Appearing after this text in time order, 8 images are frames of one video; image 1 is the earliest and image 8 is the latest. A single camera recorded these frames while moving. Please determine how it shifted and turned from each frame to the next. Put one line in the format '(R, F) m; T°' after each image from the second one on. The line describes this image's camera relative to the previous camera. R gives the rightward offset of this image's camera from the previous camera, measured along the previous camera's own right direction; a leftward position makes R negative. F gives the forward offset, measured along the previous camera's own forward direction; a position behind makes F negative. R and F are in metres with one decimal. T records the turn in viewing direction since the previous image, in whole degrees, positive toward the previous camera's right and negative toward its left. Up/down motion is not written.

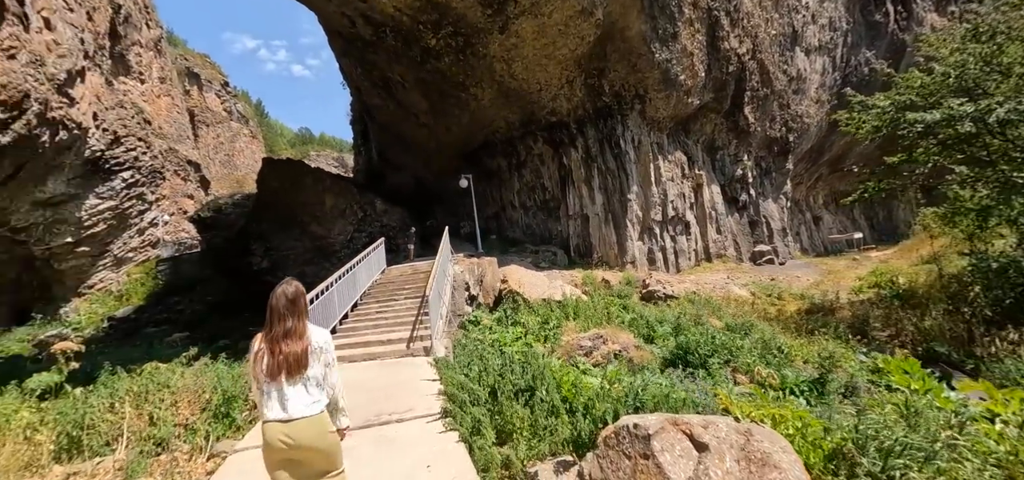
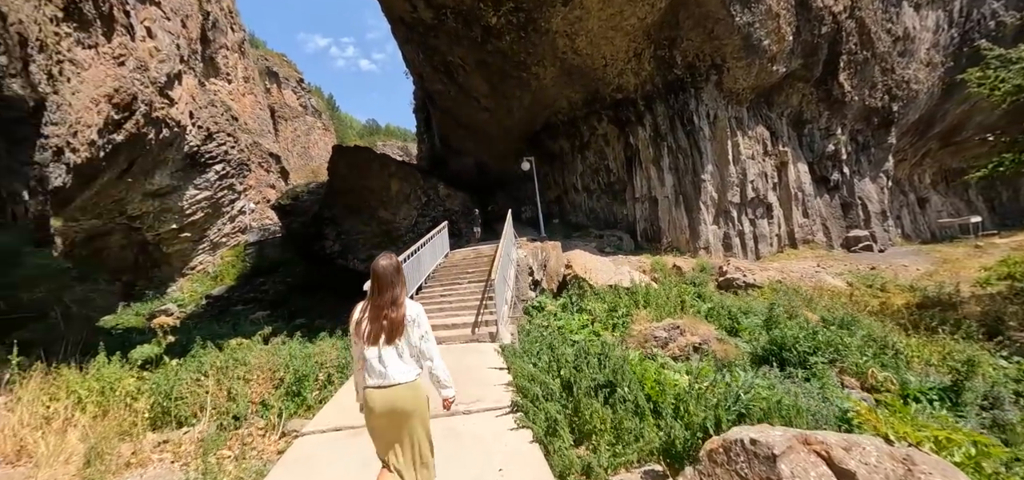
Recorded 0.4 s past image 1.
(-0.1, +0.3) m; -8°
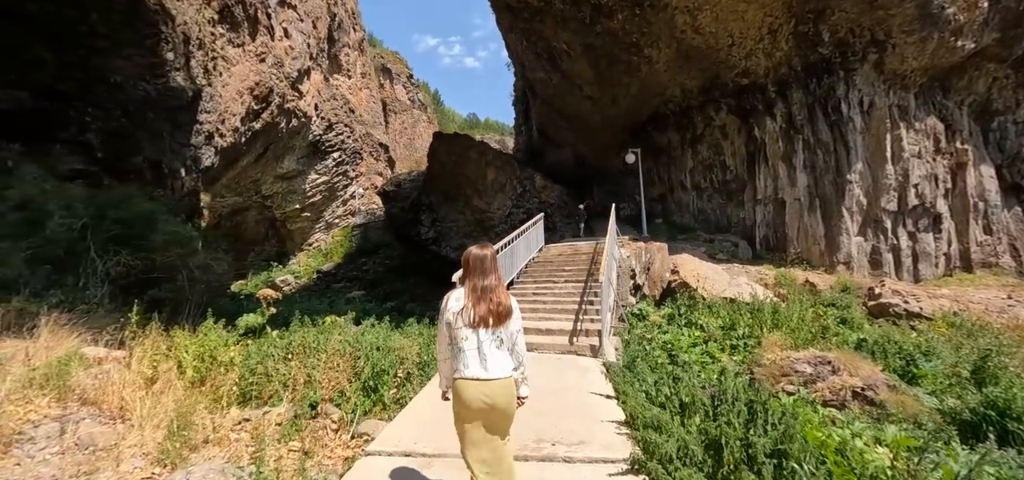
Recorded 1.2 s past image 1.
(-0.2, +0.6) m; -12°
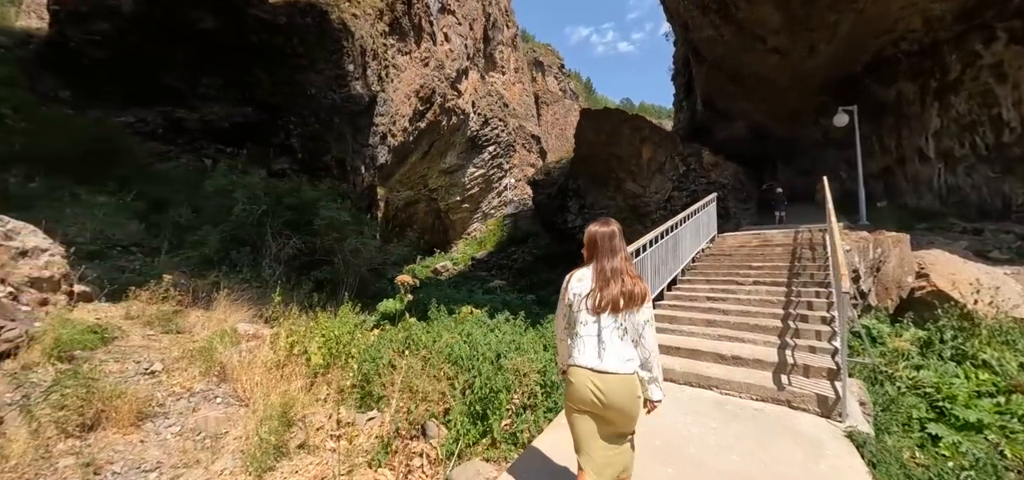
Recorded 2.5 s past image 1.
(0.0, +0.9) m; -20°
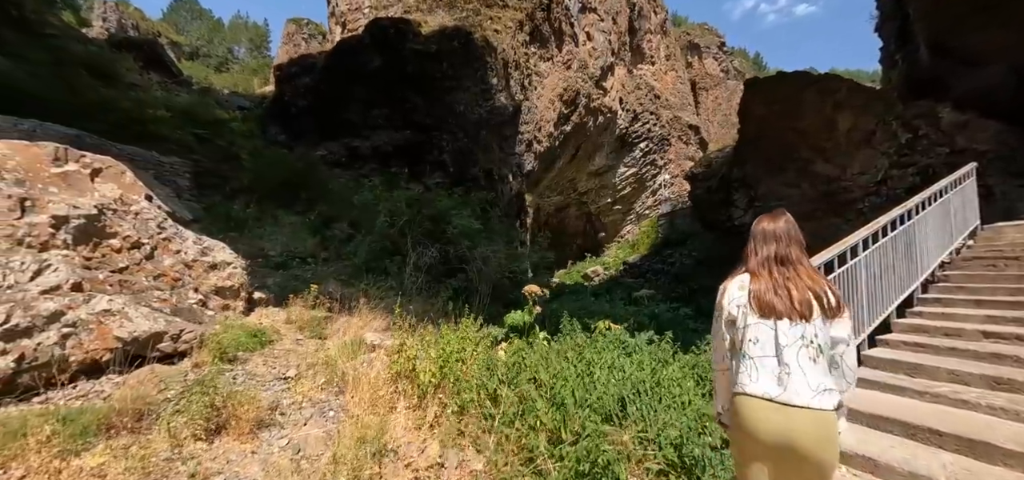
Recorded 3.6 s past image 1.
(+0.2, +0.7) m; -20°
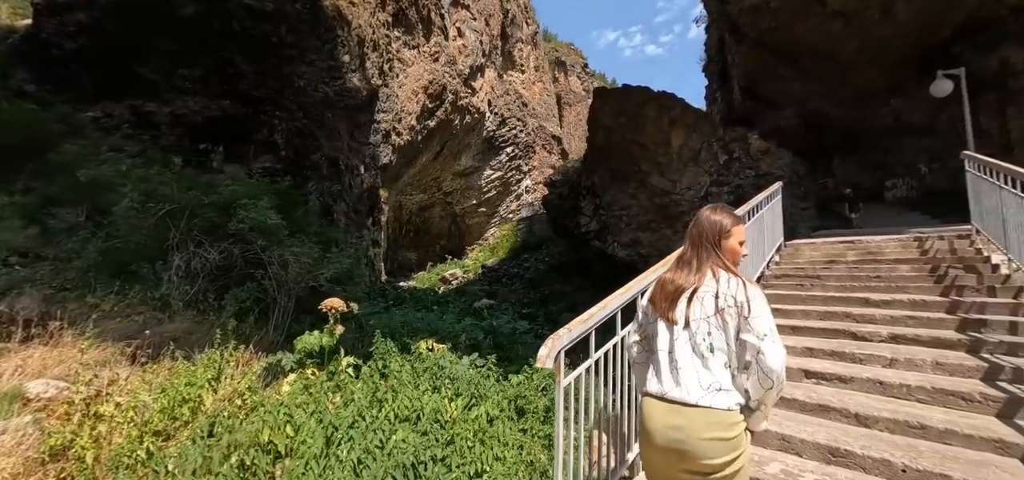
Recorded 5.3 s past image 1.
(+0.6, +0.8) m; +17°
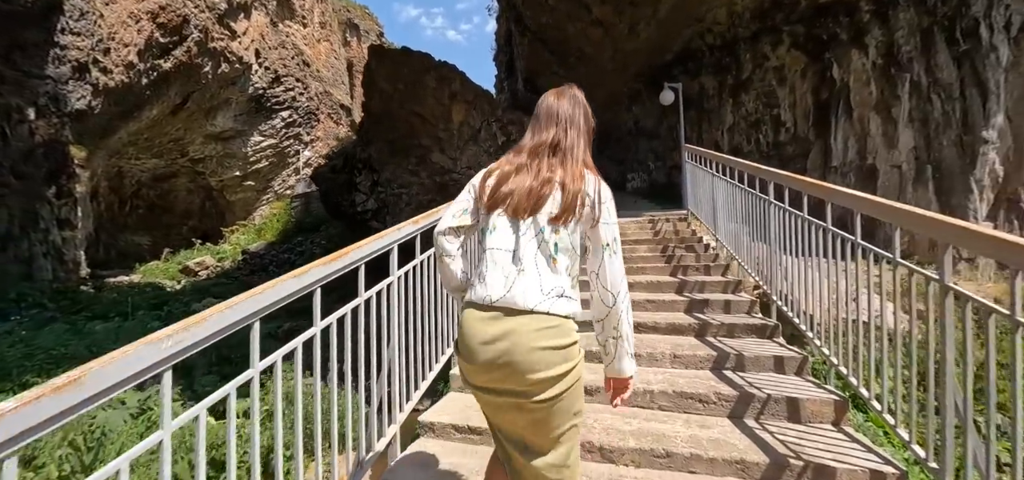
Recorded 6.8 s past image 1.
(+0.5, +0.6) m; +26°
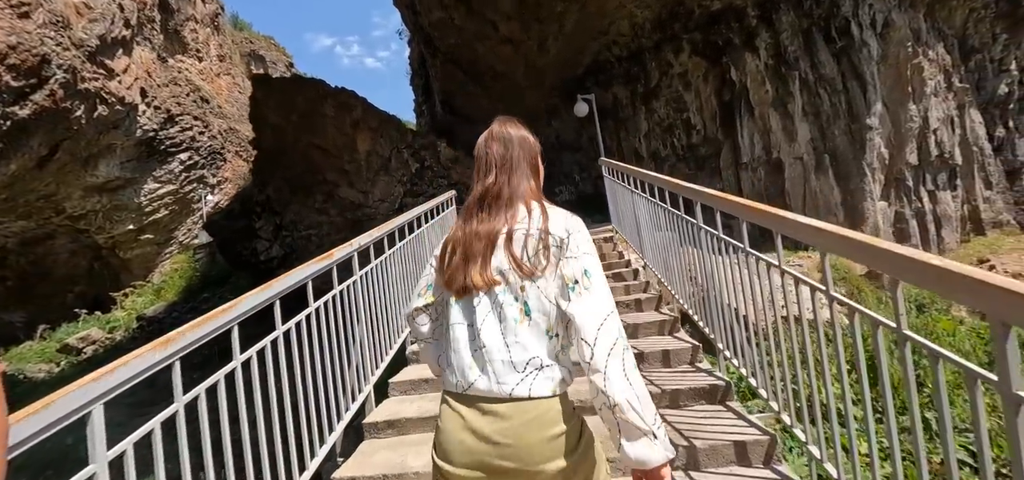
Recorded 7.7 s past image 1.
(+0.2, +0.4) m; +8°
